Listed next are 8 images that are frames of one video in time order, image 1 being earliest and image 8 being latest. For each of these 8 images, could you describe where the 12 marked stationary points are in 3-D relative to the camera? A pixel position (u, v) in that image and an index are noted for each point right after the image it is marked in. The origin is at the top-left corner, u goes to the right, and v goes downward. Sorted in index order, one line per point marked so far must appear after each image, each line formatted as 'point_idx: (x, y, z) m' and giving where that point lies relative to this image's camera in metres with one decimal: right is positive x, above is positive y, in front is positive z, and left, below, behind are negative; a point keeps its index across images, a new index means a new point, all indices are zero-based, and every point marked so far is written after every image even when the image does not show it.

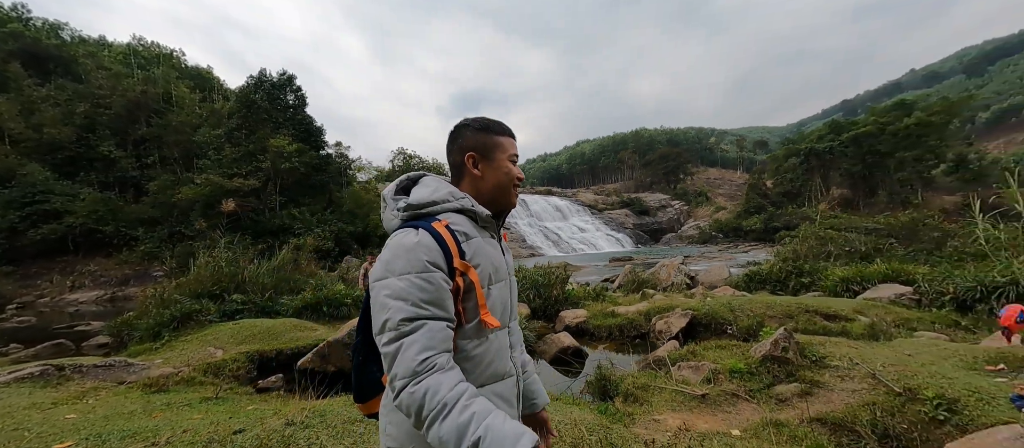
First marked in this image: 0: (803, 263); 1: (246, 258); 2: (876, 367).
0: (+7.2, -1.0, +9.1) m
1: (-6.7, -0.9, +9.4) m
2: (+3.4, -1.3, +3.4) m
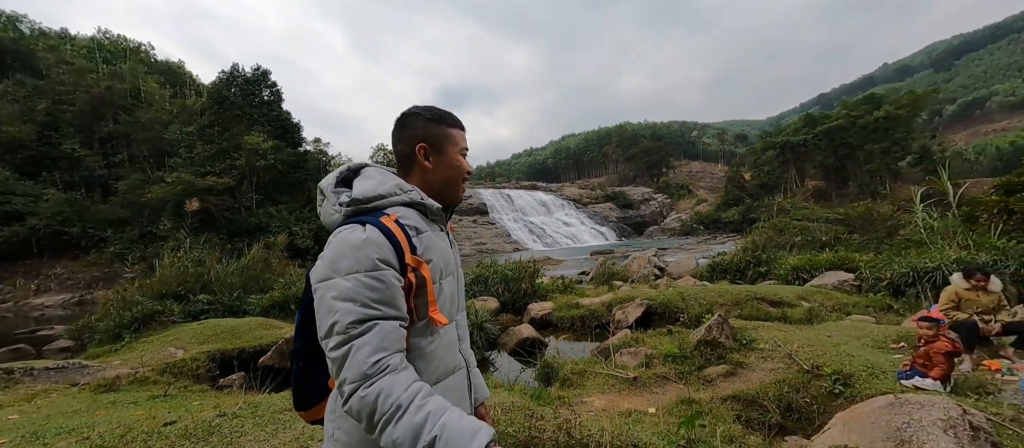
0: (+6.4, -0.8, +9.5) m
1: (-7.5, -0.9, +9.3) m
2: (+2.8, -1.2, +3.7) m
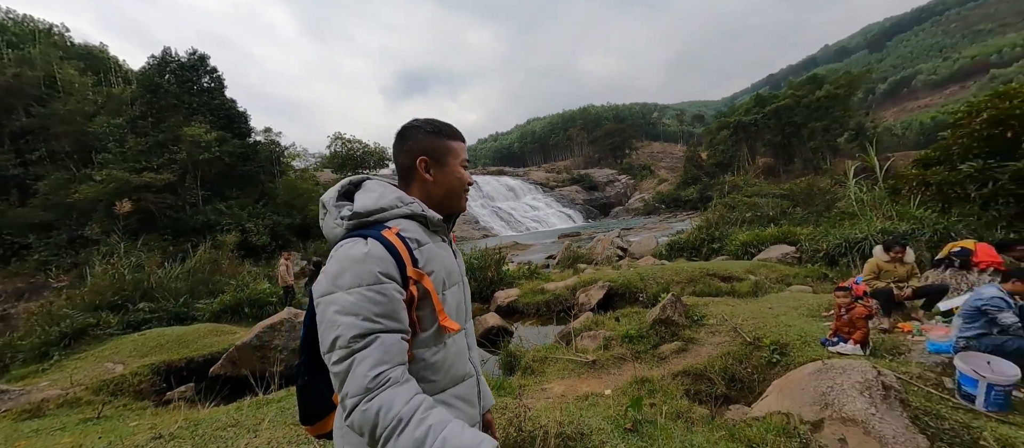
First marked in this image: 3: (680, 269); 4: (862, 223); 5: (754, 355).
0: (+5.5, -0.2, +10.0) m
1: (-8.3, -0.9, +8.7) m
2: (+2.4, -1.0, +4.0) m
3: (+3.2, -0.8, +6.9) m
4: (+7.1, 0.0, +7.5) m
5: (+2.1, -1.1, +3.2) m
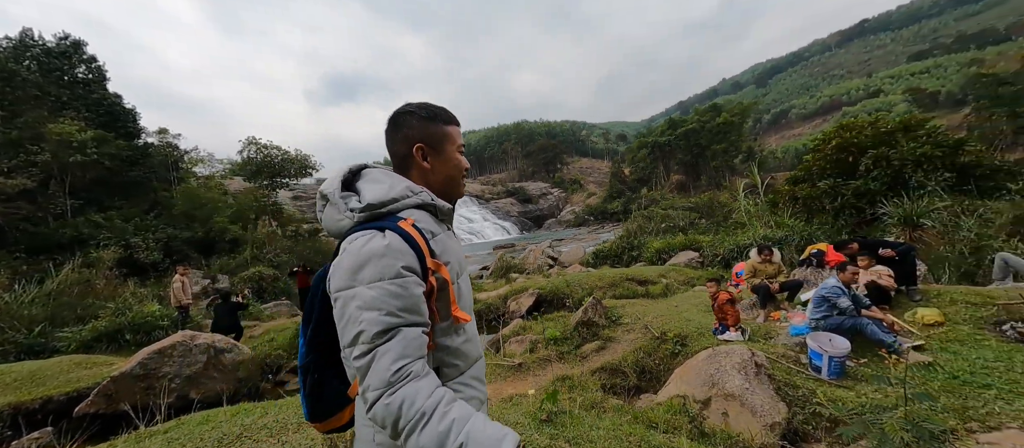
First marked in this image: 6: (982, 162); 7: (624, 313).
0: (+3.6, -0.5, +10.9) m
1: (-9.8, -1.2, +7.1) m
2: (+1.6, -1.1, +4.4) m
3: (+1.8, -1.0, +7.4) m
4: (+5.6, -0.1, +8.7) m
5: (+1.5, -1.2, +3.6) m
6: (+8.6, +1.1, +6.7) m
7: (+1.4, -1.1, +4.7) m
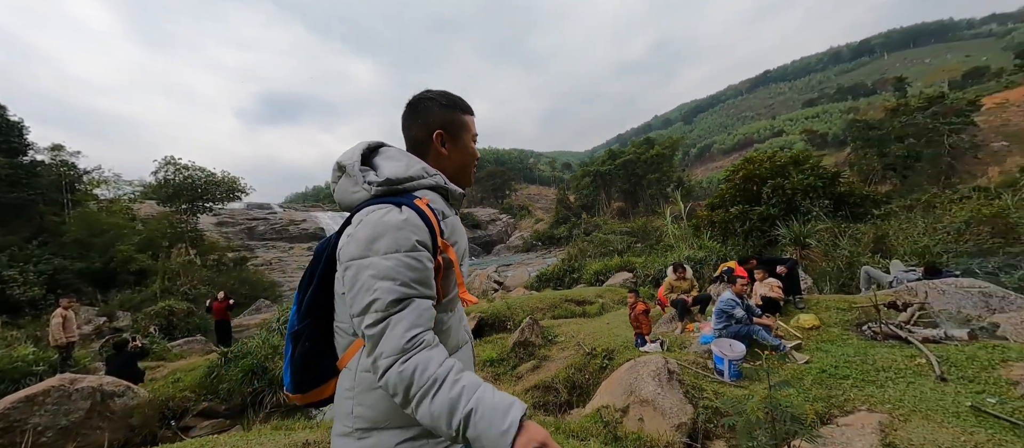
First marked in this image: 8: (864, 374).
0: (+1.9, -1.2, +11.3) m
1: (-10.8, -1.6, +5.7) m
2: (+0.9, -1.4, +4.5) m
3: (+0.6, -1.5, +7.6) m
4: (+4.2, -0.7, +9.4) m
5: (+0.8, -1.4, +3.7) m
6: (+7.4, +0.7, +8.0) m
7: (+0.6, -1.4, +4.9) m
8: (+2.3, -1.0, +2.5) m
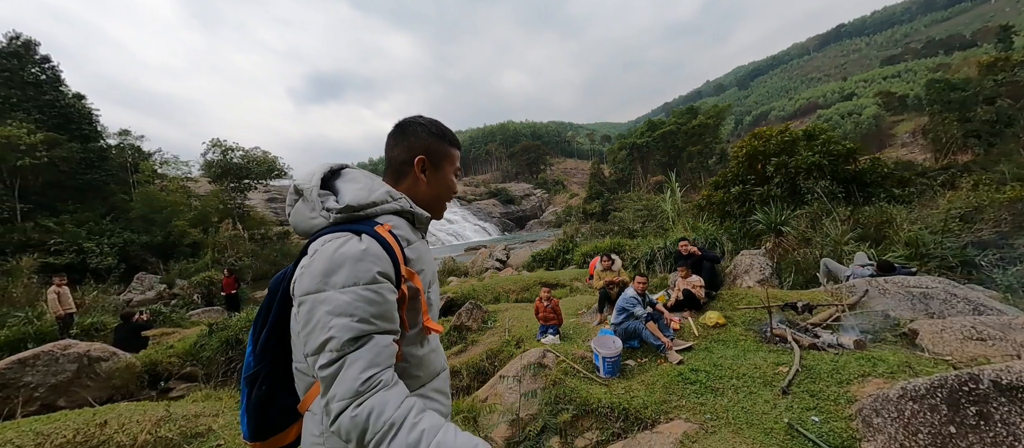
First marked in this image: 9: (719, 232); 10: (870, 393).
0: (+1.9, -0.6, +11.2) m
1: (-11.4, -1.3, +7.0) m
2: (+0.1, -1.2, +4.6) m
3: (+0.2, -1.1, +7.7) m
4: (+3.9, -0.2, +9.1) m
5: (-0.1, -1.3, +3.8) m
6: (+6.9, +1.1, +7.2) m
7: (-0.1, -1.2, +5.0) m
8: (+1.3, -1.0, +2.4) m
9: (+3.9, -0.2, +6.9) m
10: (+1.9, -0.9, +1.9) m
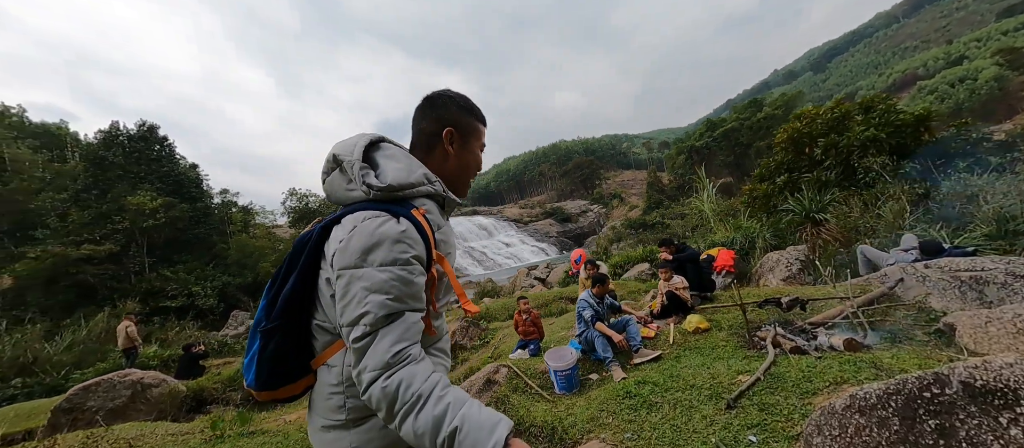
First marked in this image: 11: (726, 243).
0: (+2.8, -0.9, +10.6) m
1: (-10.8, -2.6, +8.7) m
2: (0.0, -1.4, +4.4) m
3: (+0.6, -1.4, +7.4) m
4: (+4.5, -0.3, +8.2) m
5: (-0.3, -1.4, +3.6) m
6: (+7.0, +1.4, +5.9) m
7: (-0.1, -1.4, +4.8) m
8: (+0.8, -0.9, +2.0) m
9: (+4.1, -0.1, +6.1) m
10: (+1.3, -0.7, +1.5) m
11: (+3.7, -0.3, +6.6) m
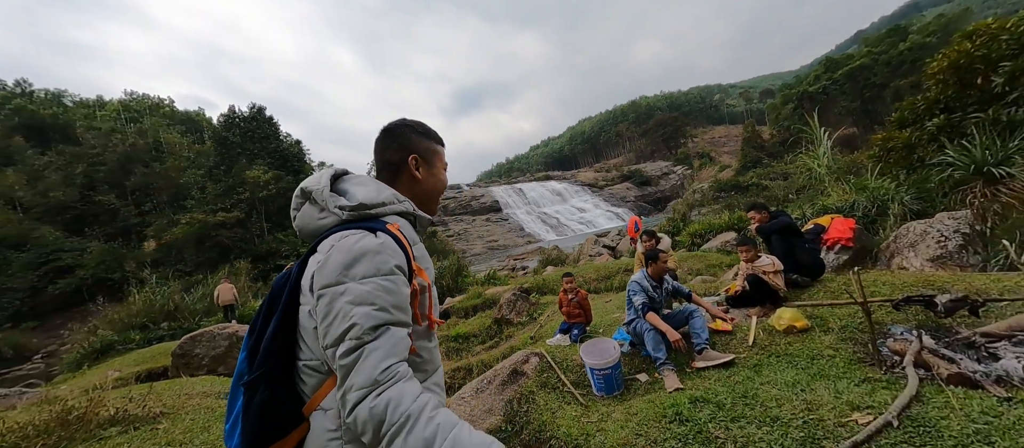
0: (+4.6, +0.1, +9.4) m
1: (-9.1, -1.8, +10.5) m
2: (+0.6, -1.0, +4.0) m
3: (+1.8, -0.8, +6.8) m
4: (+5.7, +0.5, +6.7) m
5: (+0.1, -1.1, +3.3) m
6: (+7.6, +1.9, +3.8) m
7: (+0.5, -1.0, +4.4) m
8: (+0.8, -0.8, +1.5) m
9: (+4.9, +0.4, +4.7) m
10: (+1.2, -0.6, +0.8) m
11: (+4.6, +0.2, +5.2) m
